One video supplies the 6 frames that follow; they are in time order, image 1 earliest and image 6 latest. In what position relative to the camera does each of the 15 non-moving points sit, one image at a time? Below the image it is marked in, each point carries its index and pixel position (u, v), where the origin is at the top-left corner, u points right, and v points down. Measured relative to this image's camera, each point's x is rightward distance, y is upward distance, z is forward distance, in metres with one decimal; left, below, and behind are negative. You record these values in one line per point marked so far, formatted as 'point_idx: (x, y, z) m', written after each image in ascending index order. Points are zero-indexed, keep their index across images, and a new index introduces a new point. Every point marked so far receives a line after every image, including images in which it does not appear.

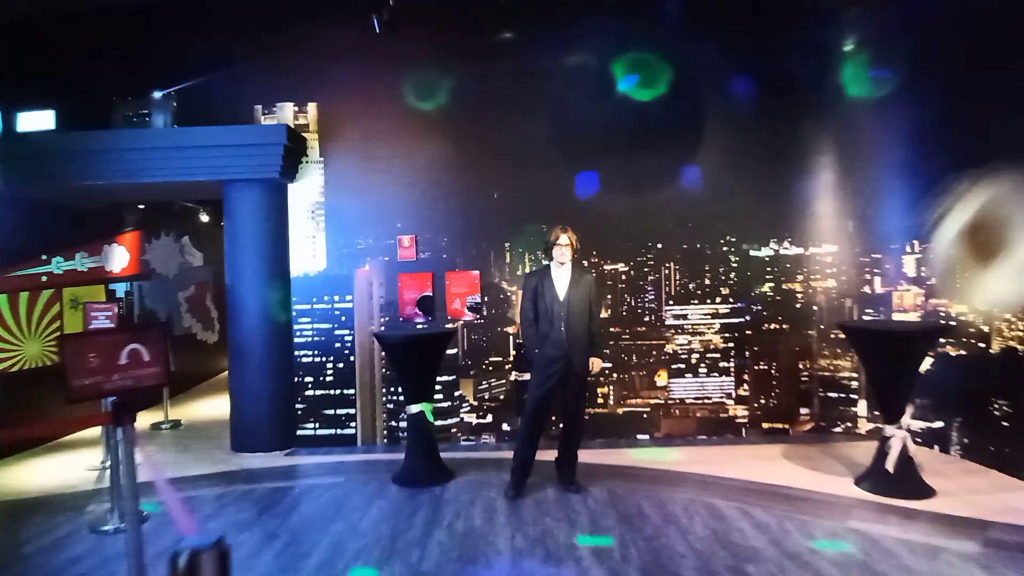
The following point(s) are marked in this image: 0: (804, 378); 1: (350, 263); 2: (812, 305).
0: (+1.8, -0.6, +3.5) m
1: (-1.0, +0.2, +3.6) m
2: (+1.8, -0.1, +3.5) m
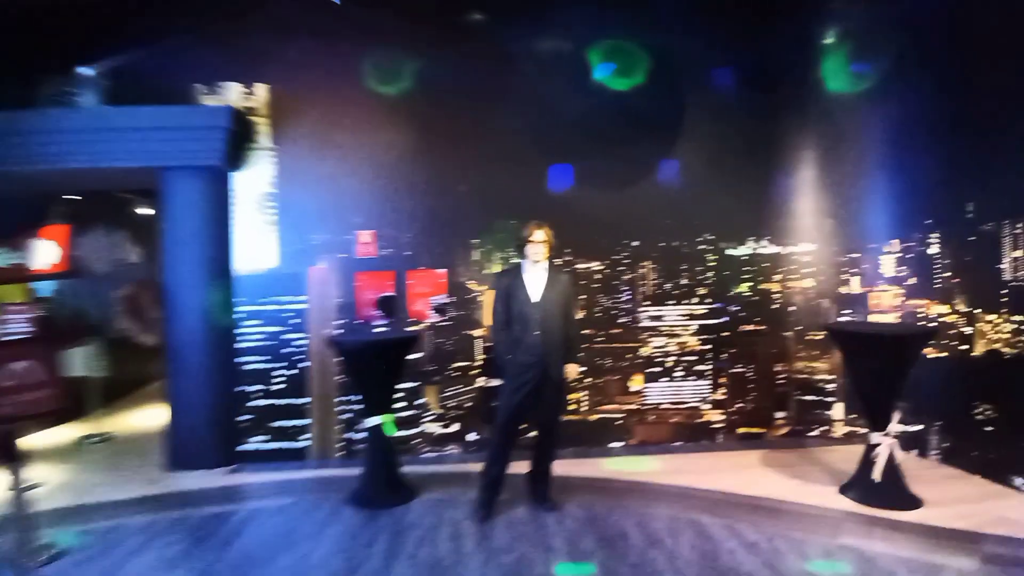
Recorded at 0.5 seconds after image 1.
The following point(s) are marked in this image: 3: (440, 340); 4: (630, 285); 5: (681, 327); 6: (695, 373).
0: (+1.6, -0.6, +3.4) m
1: (-1.2, +0.2, +3.3) m
2: (+1.7, -0.1, +3.4) m
3: (-0.4, -0.3, +3.3) m
4: (+0.7, 0.0, +3.3) m
5: (+1.0, -0.2, +3.4) m
6: (+1.1, -0.5, +3.4) m
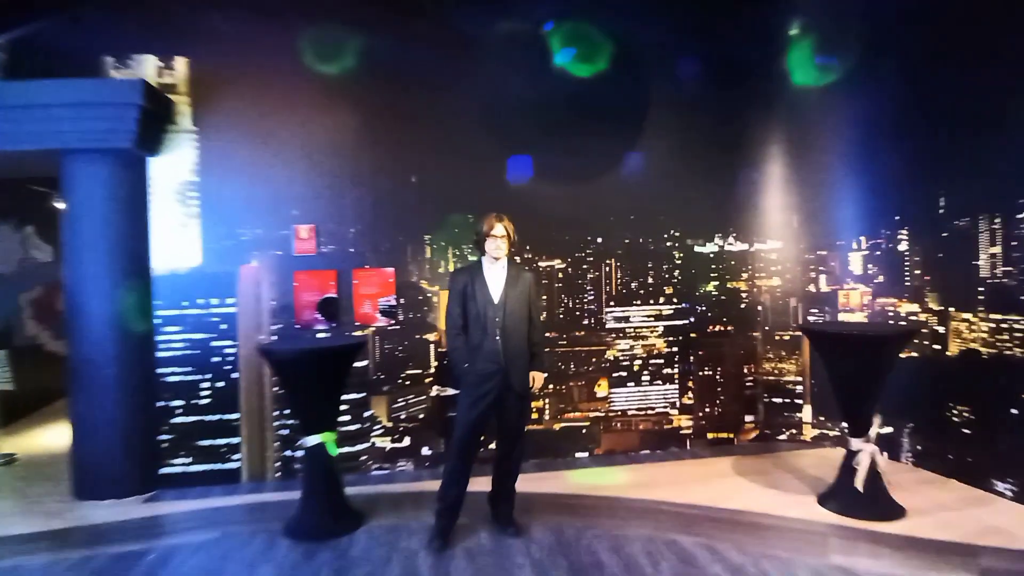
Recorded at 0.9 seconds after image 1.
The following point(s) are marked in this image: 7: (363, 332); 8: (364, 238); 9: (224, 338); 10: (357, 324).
0: (+1.4, -0.6, +3.3) m
1: (-1.4, +0.1, +2.9) m
2: (+1.4, -0.1, +3.3) m
3: (-0.6, -0.3, +3.0) m
4: (+0.4, 0.0, +3.1) m
5: (+0.8, -0.2, +3.2) m
6: (+0.8, -0.5, +3.2) m
7: (-0.8, -0.2, +3.0) m
8: (-0.8, +0.3, +3.0) m
9: (-1.5, -0.3, +2.9) m
10: (-0.8, -0.2, +2.9) m
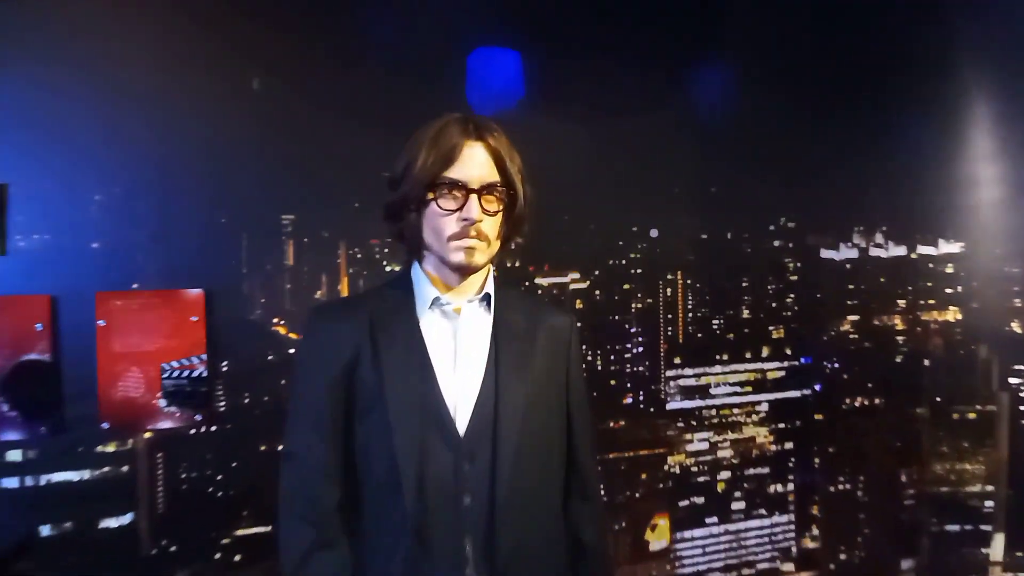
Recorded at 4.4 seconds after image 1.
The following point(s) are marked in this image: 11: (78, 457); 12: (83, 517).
0: (+1.2, -0.7, +1.8) m
1: (-1.5, 0.0, +1.1) m
2: (+1.3, -0.2, +1.8) m
3: (-0.7, -0.4, +1.3) m
4: (+0.4, -0.1, +1.5) m
5: (+0.7, -0.3, +1.6) m
6: (+0.7, -0.6, +1.7) m
7: (-0.8, -0.3, +1.2) m
8: (-0.8, +0.2, +1.2) m
9: (-1.5, -0.4, +1.1) m
10: (-0.9, -0.3, +1.2) m
11: (-0.9, -0.4, +1.2) m
12: (-0.9, -0.5, +1.2) m
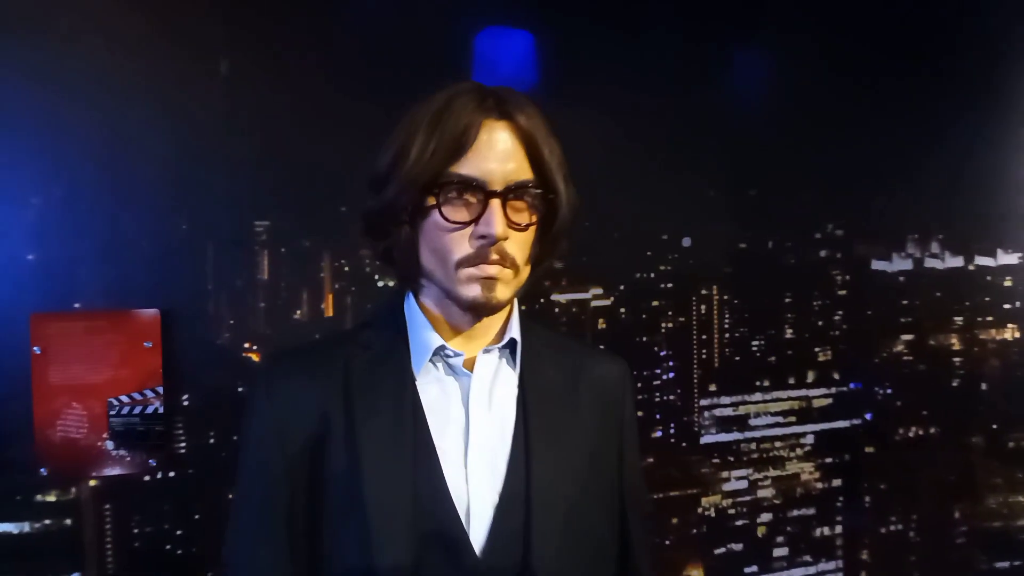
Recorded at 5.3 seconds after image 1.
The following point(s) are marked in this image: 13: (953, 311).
0: (+1.3, -0.7, +1.6) m
1: (-1.4, 0.0, +0.9) m
2: (+1.3, -0.3, +1.6) m
3: (-0.7, -0.4, +1.1) m
4: (+0.4, -0.1, +1.3) m
5: (+0.7, -0.4, +1.4) m
6: (+0.8, -0.7, +1.5) m
7: (-0.8, -0.4, +1.0) m
8: (-0.8, +0.1, +1.1) m
9: (-1.5, -0.4, +0.9) m
10: (-0.8, -0.3, +1.0) m
11: (-0.9, -0.4, +1.0) m
12: (-0.9, -0.5, +1.0) m
13: (+1.2, -0.1, +1.6) m
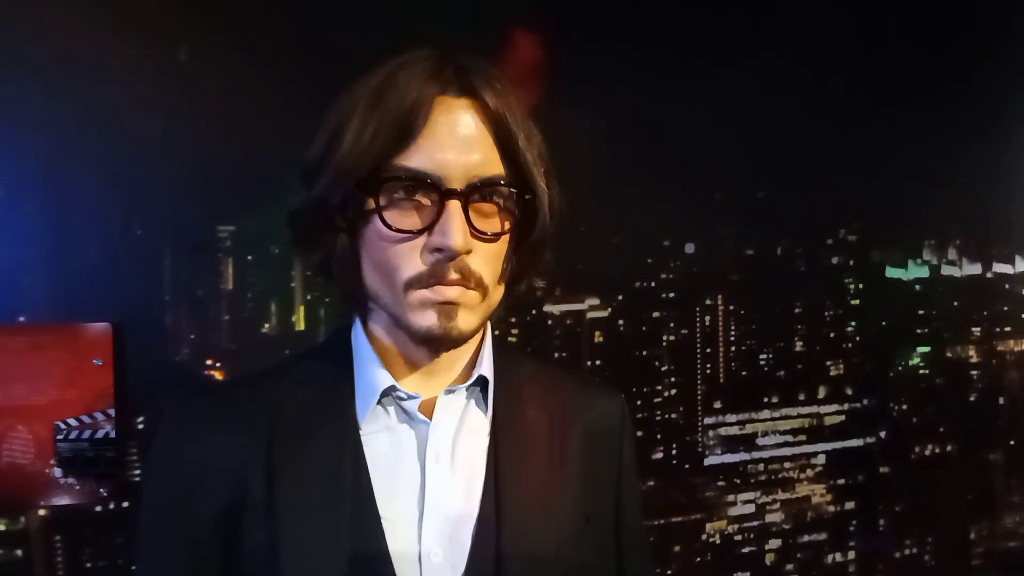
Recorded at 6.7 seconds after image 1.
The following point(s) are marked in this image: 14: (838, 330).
0: (+1.3, -0.7, +1.5) m
1: (-1.5, 0.0, +0.8) m
2: (+1.3, -0.3, +1.5) m
3: (-0.7, -0.5, +1.0) m
4: (+0.4, -0.2, +1.2) m
5: (+0.7, -0.4, +1.3) m
6: (+0.7, -0.7, +1.4) m
7: (-0.8, -0.4, +0.9) m
8: (-0.8, +0.1, +1.0) m
9: (-1.5, -0.4, +0.8) m
10: (-0.9, -0.3, +0.9) m
11: (-0.9, -0.4, +0.9) m
12: (-0.9, -0.5, +0.9) m
13: (+1.2, -0.1, +1.5) m
14: (+0.8, -0.1, +1.4) m
